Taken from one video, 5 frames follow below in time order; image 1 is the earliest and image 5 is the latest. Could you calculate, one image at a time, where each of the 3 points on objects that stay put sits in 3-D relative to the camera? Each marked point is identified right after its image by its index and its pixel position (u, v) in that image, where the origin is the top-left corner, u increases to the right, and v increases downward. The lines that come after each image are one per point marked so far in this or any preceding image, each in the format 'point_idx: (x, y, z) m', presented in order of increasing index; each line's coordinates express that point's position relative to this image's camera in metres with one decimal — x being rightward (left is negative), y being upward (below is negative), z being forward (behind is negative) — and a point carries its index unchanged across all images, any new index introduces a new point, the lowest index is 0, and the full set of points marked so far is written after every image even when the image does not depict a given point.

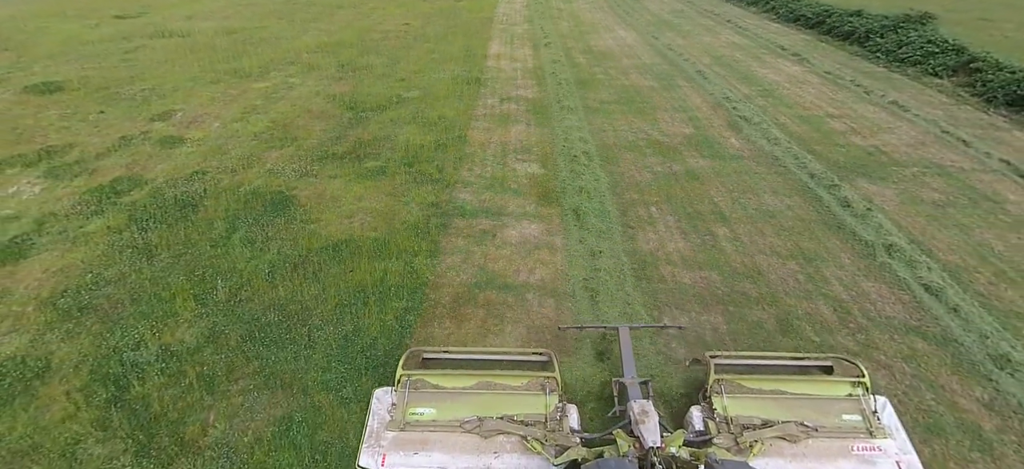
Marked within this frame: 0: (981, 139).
0: (+9.6, +2.0, +10.1) m
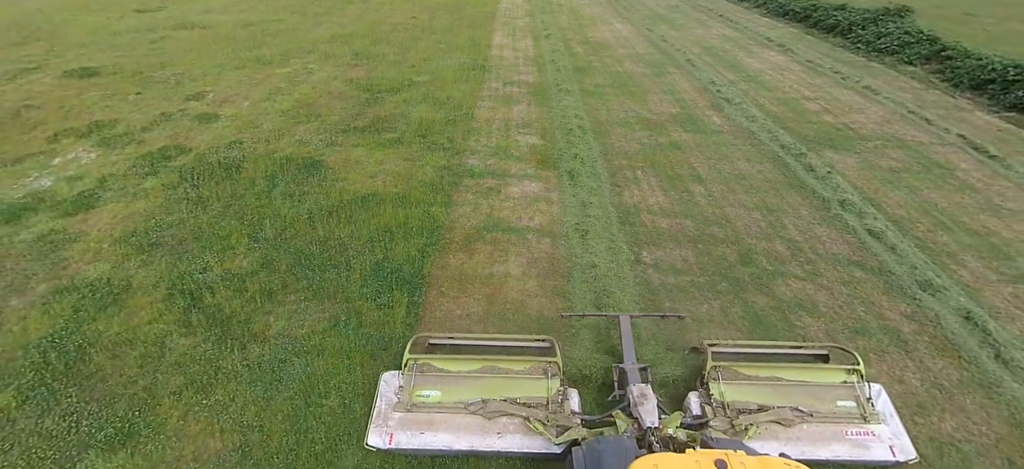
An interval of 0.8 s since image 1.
0: (+9.7, +2.6, +11.0) m
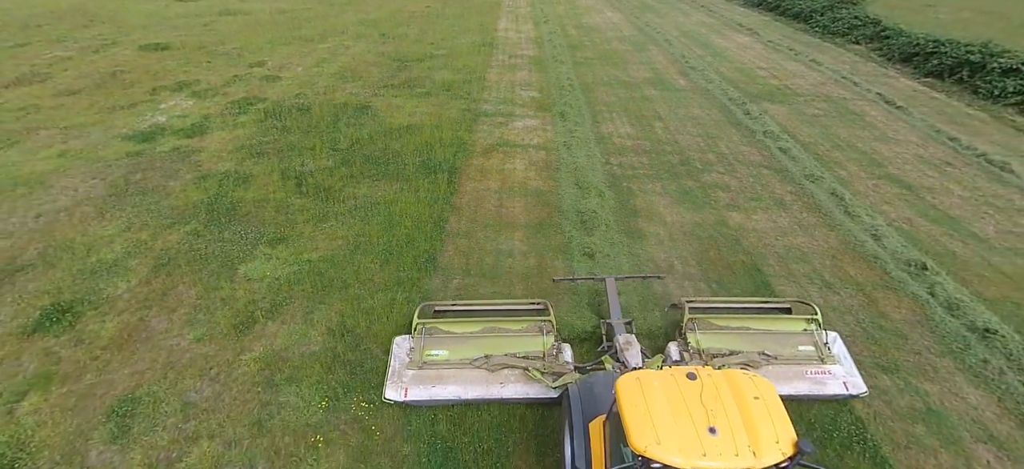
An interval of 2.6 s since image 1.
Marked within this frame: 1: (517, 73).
0: (+9.8, +4.2, +13.4) m
1: (+0.1, +4.3, +13.1) m
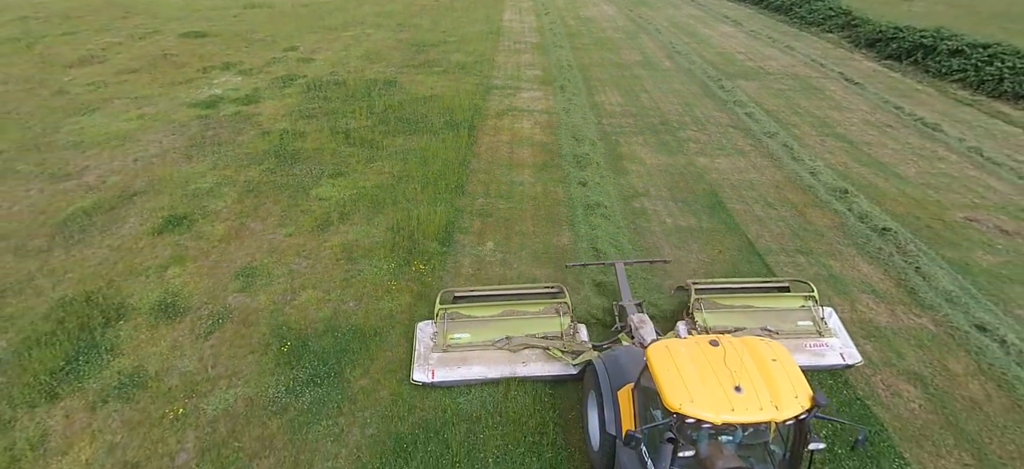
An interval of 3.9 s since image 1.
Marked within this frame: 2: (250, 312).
0: (+9.9, +5.2, +15.1) m
1: (+0.3, +5.4, +14.7) m
2: (-2.9, -0.9, +5.5) m
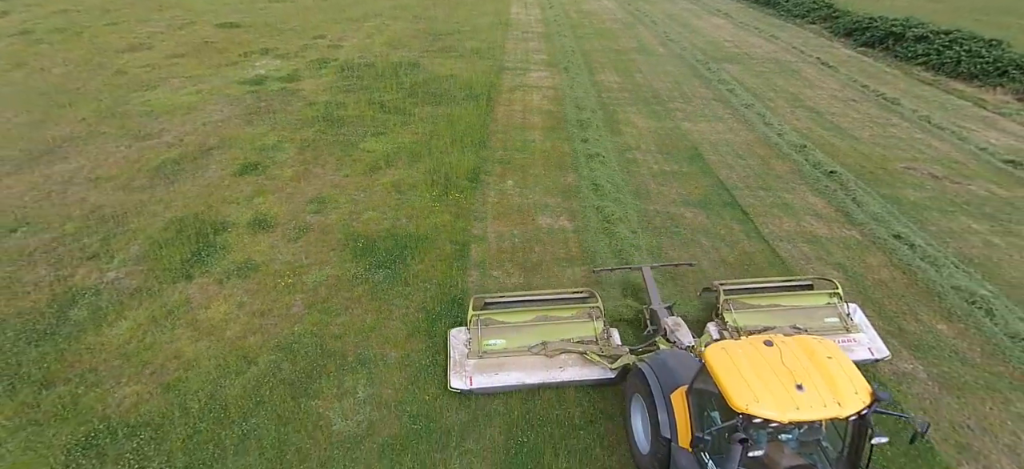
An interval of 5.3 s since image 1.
0: (+10.2, +6.2, +16.6) m
1: (+0.5, +6.3, +16.3) m
2: (-2.7, +0.1, +7.0) m
